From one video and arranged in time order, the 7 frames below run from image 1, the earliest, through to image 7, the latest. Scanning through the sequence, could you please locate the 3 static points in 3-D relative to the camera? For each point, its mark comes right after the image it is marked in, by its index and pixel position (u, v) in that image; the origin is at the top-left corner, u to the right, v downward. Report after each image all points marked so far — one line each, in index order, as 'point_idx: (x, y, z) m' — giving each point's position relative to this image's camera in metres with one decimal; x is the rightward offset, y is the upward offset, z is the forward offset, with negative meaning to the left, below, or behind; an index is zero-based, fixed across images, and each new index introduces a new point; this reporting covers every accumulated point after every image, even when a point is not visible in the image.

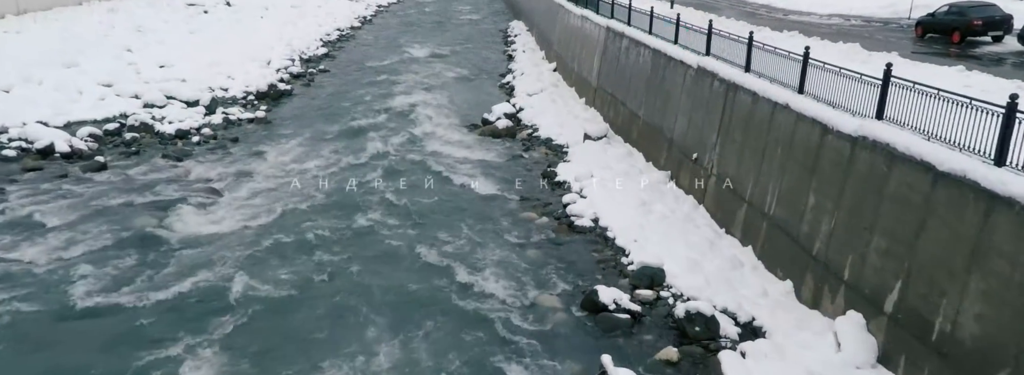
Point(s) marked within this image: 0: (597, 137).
0: (+1.9, +1.1, +17.4) m
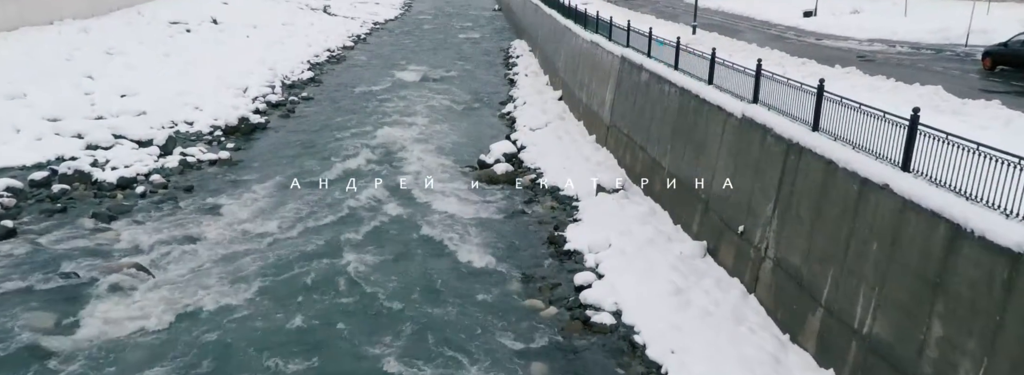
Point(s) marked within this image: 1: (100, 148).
0: (+1.9, 0.0, +14.8) m
1: (-8.9, +0.9, +16.8) m
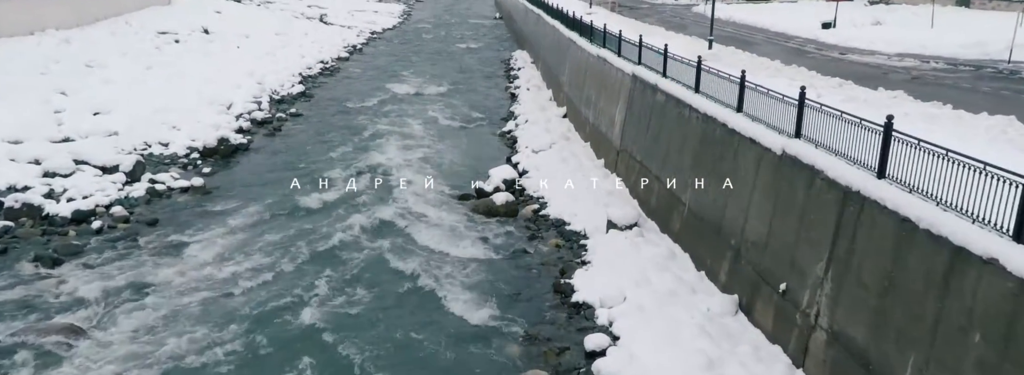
0: (+1.9, -0.6, +13.2) m
1: (-8.9, +0.2, +15.2) m
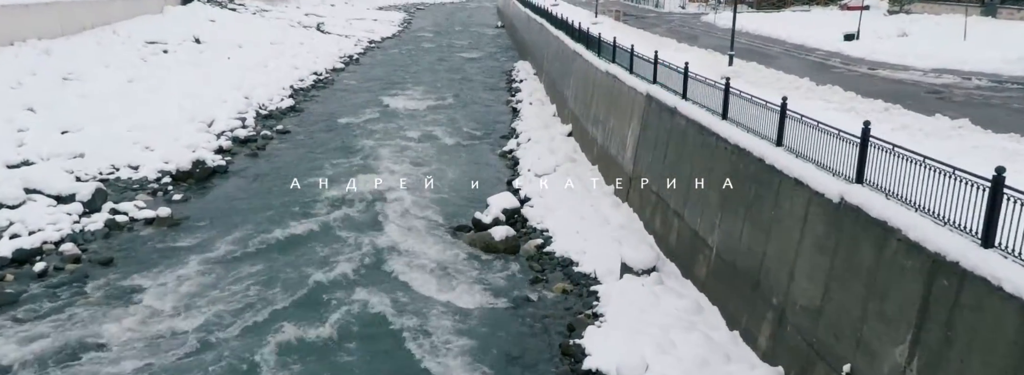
0: (+2.0, -1.2, +11.6) m
1: (-8.9, -0.3, +13.6) m
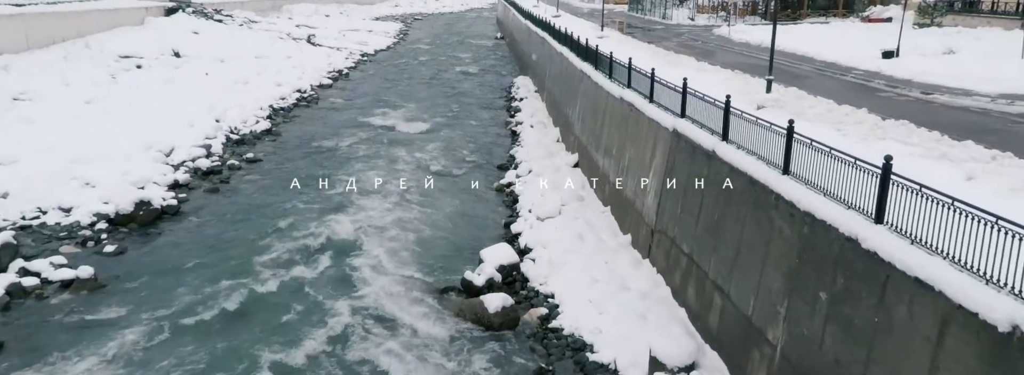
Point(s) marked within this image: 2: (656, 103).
0: (+1.9, -2.0, +9.0) m
1: (-8.9, -1.2, +11.0) m
2: (+2.6, +1.6, +14.3) m
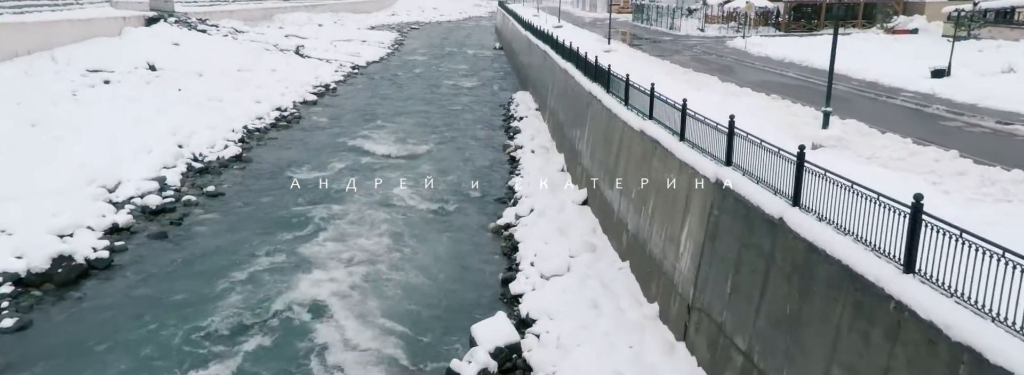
0: (+1.9, -2.8, +6.3) m
1: (-9.0, -2.0, +8.3) m
2: (+2.6, +0.8, +11.6) m
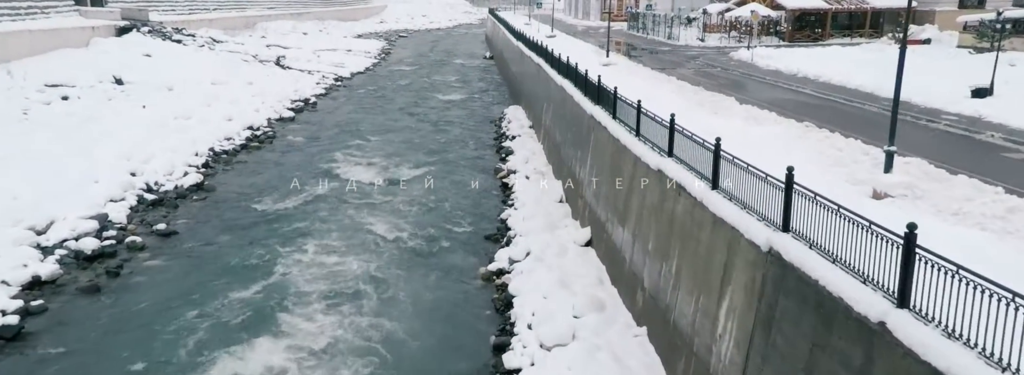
0: (+1.9, -3.5, +4.1) m
1: (-9.0, -2.7, +6.0) m
2: (+2.5, +0.1, +9.5) m
